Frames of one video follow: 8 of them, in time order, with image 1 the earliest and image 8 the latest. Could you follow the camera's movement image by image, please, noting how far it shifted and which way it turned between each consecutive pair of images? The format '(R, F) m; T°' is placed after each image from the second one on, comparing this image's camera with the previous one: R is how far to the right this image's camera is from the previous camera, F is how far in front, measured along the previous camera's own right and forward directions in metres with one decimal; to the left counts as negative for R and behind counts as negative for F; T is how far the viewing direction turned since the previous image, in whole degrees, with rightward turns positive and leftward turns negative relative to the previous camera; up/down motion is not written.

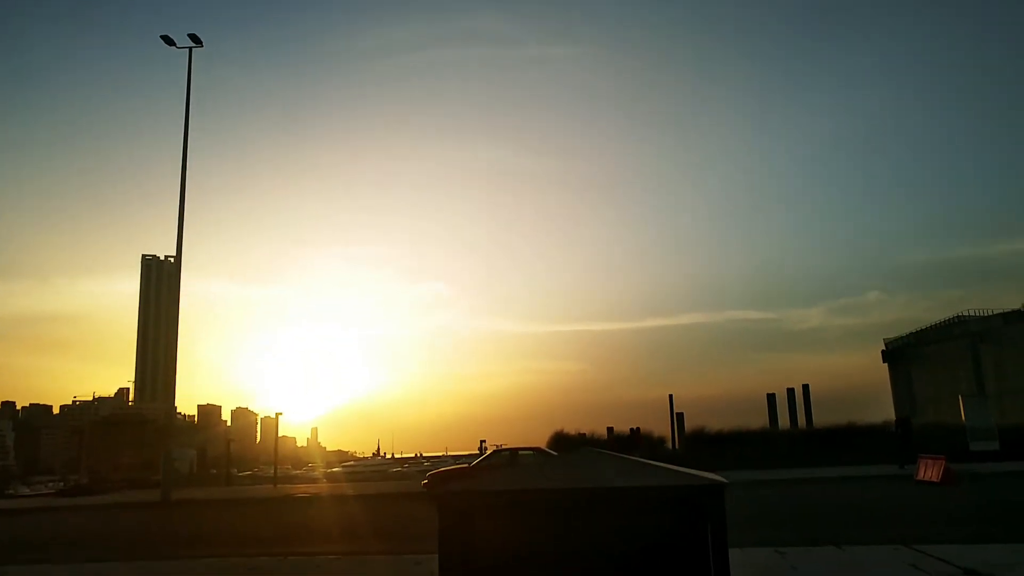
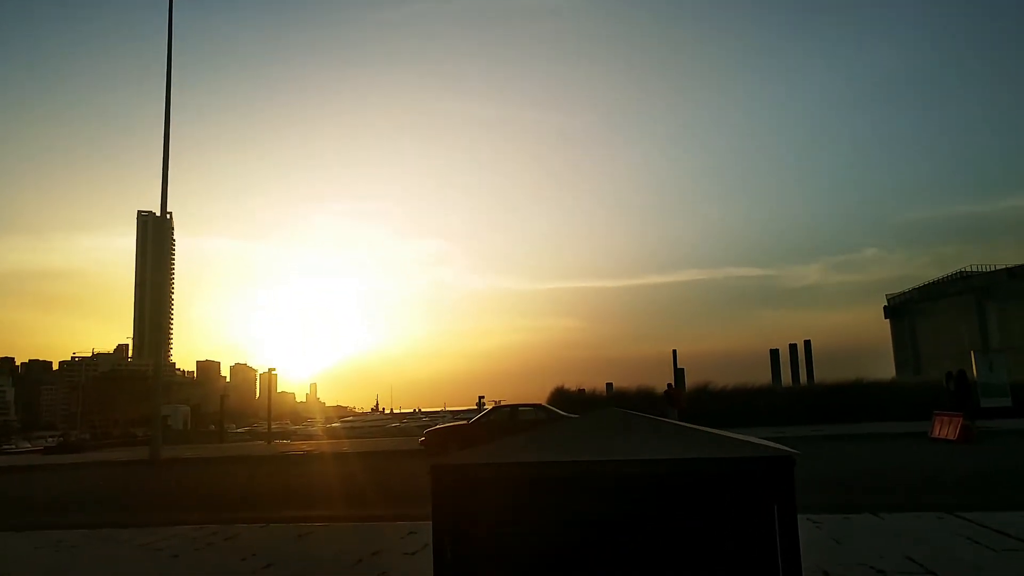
(-0.1, +0.9) m; 0°
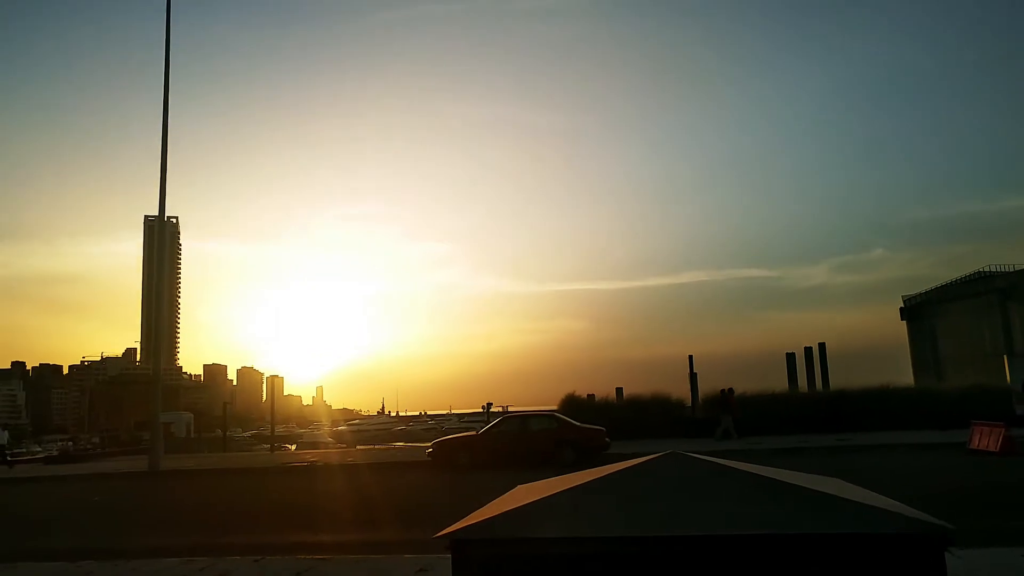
(-0.1, +0.8) m; 0°
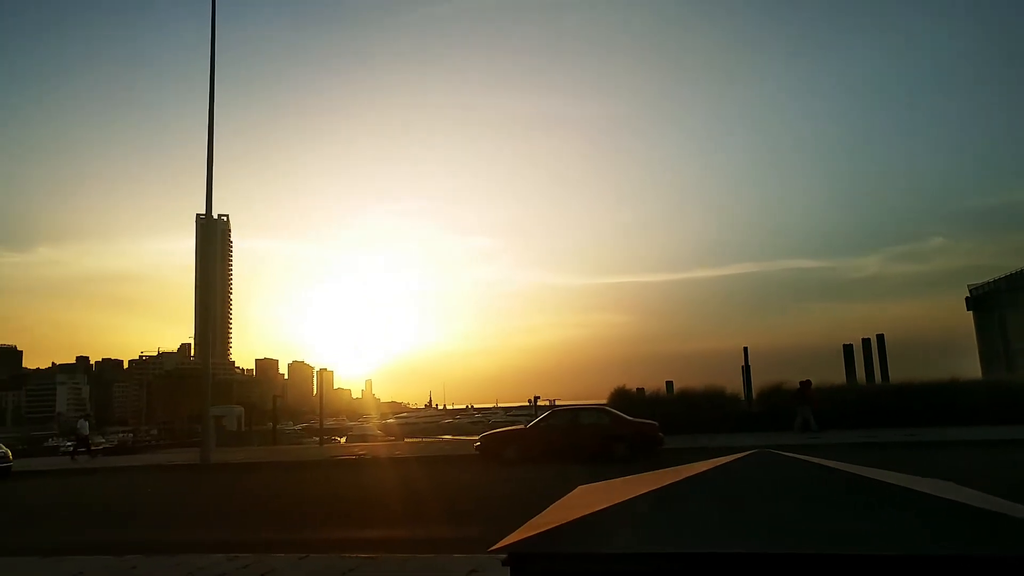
(-0.1, +0.4) m; -3°
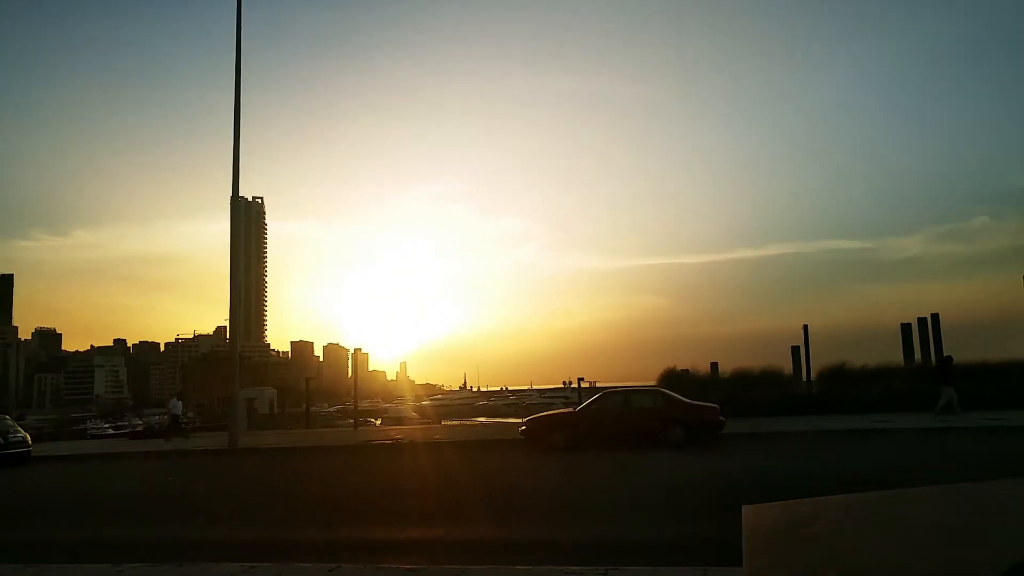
(-0.3, +1.4) m; -2°
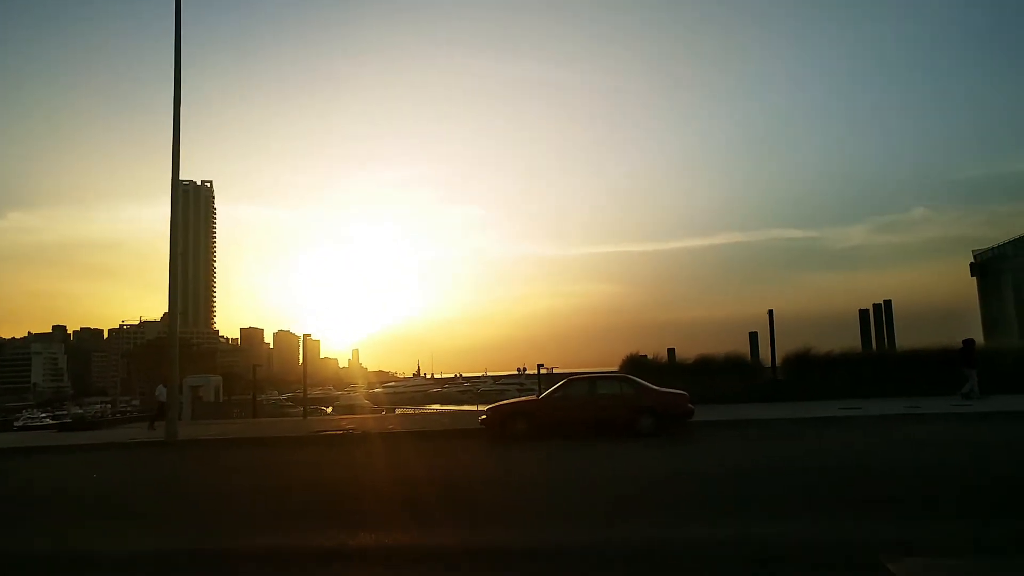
(-0.1, +0.9) m; +3°
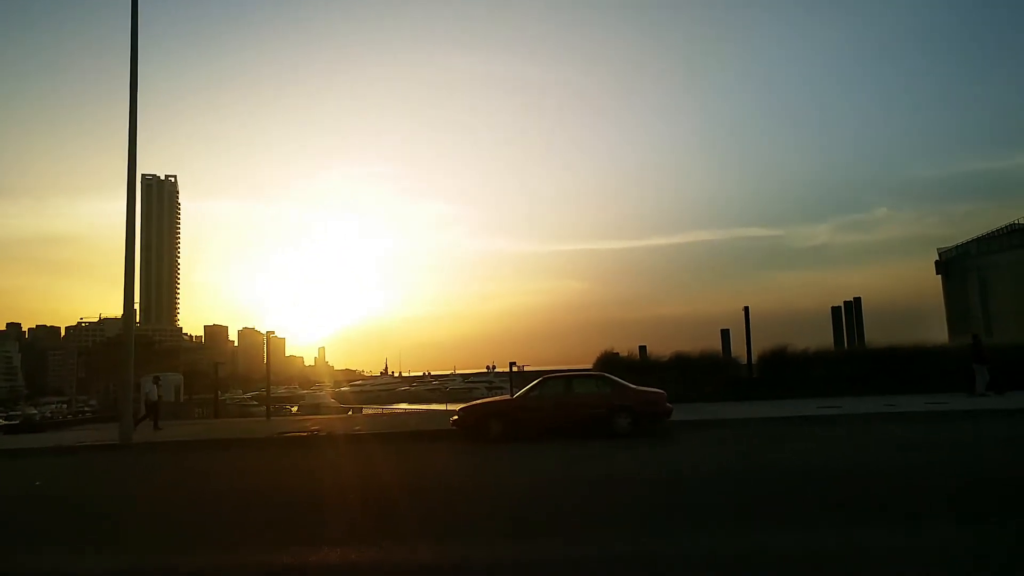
(-0.1, +0.6) m; +2°
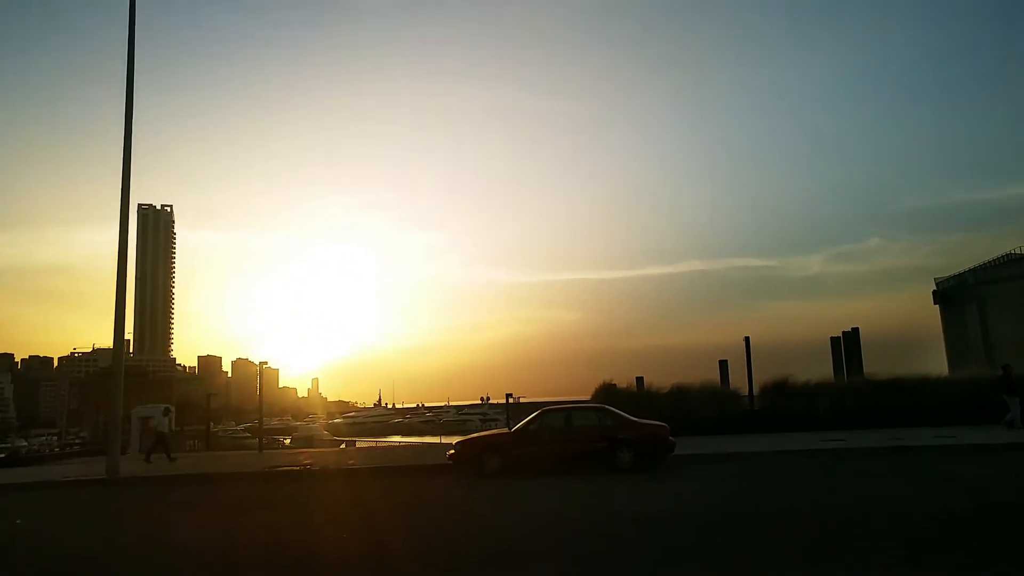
(-0.1, +0.3) m; 0°
